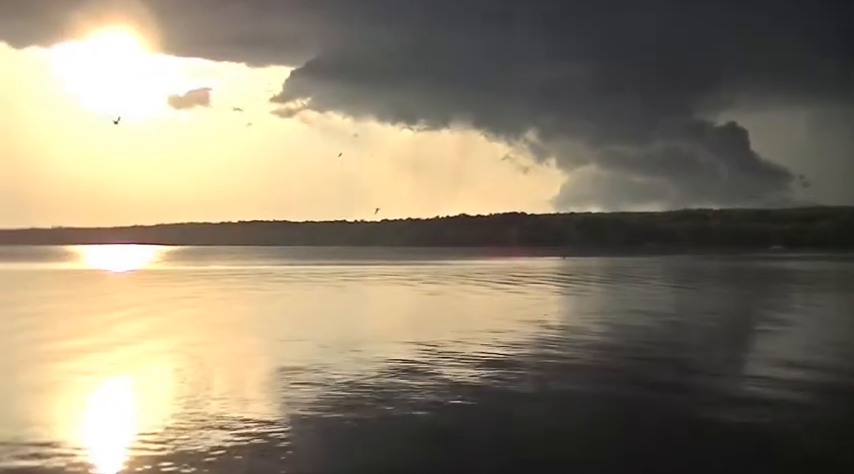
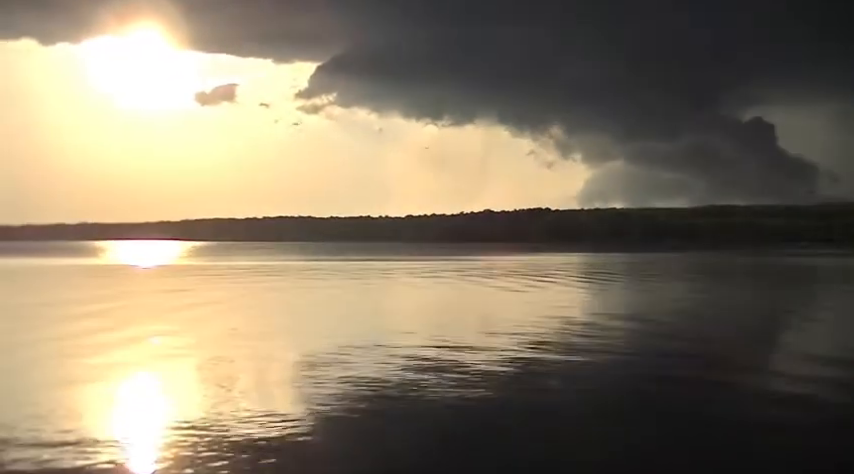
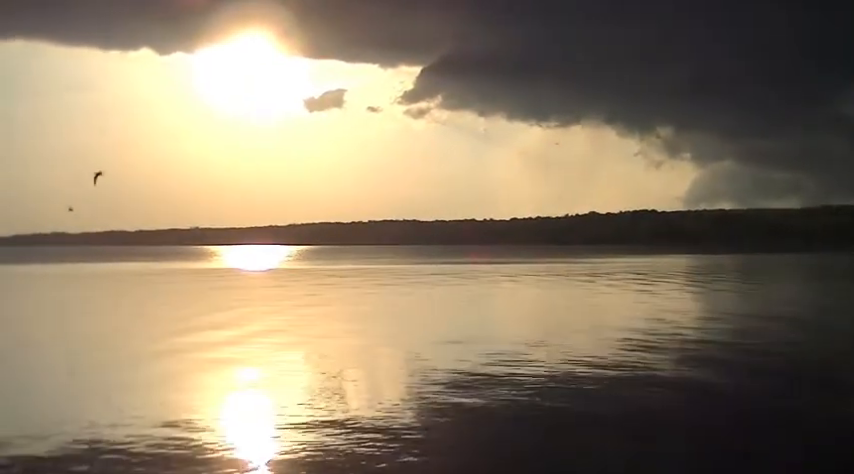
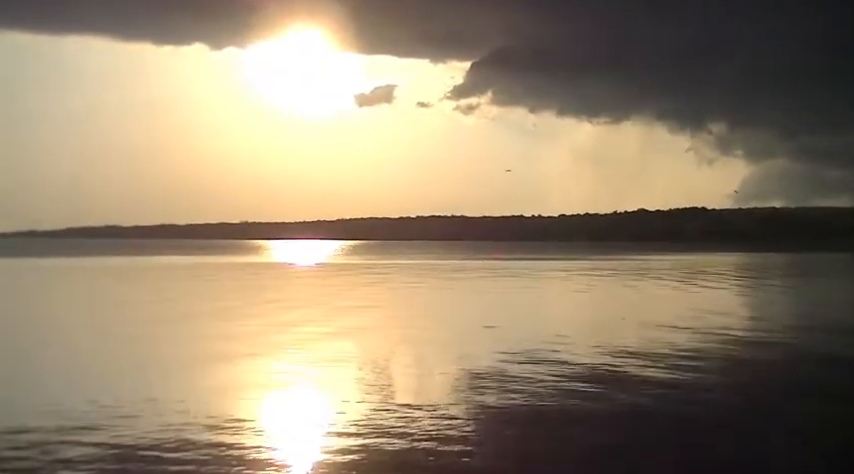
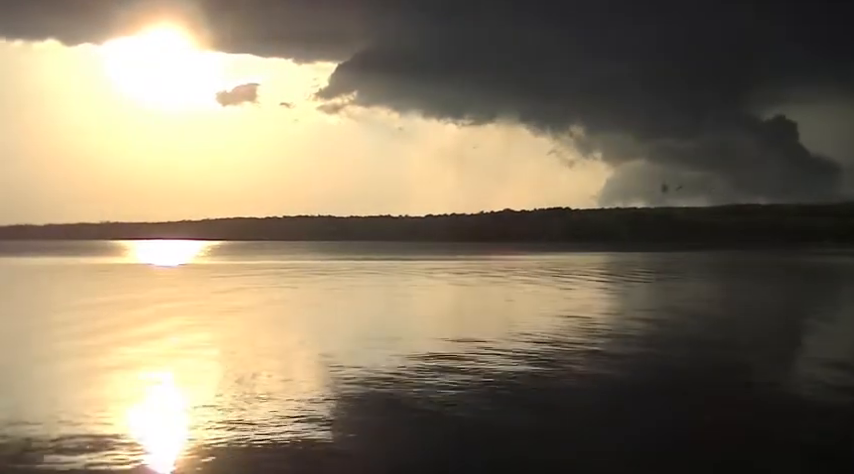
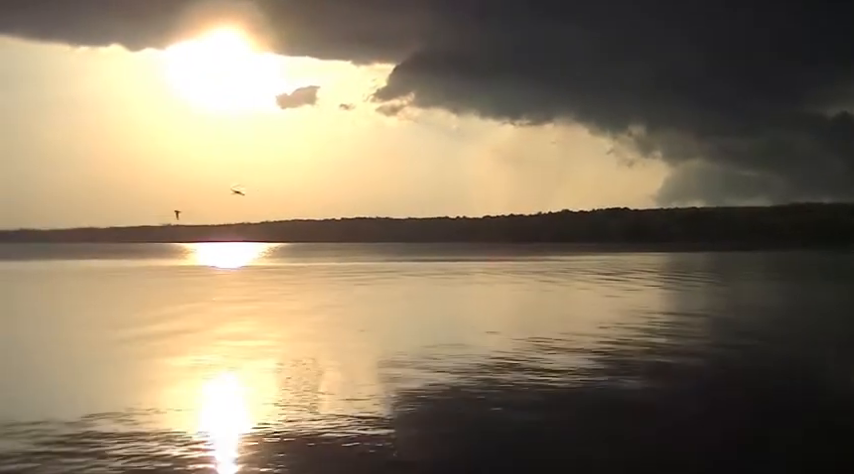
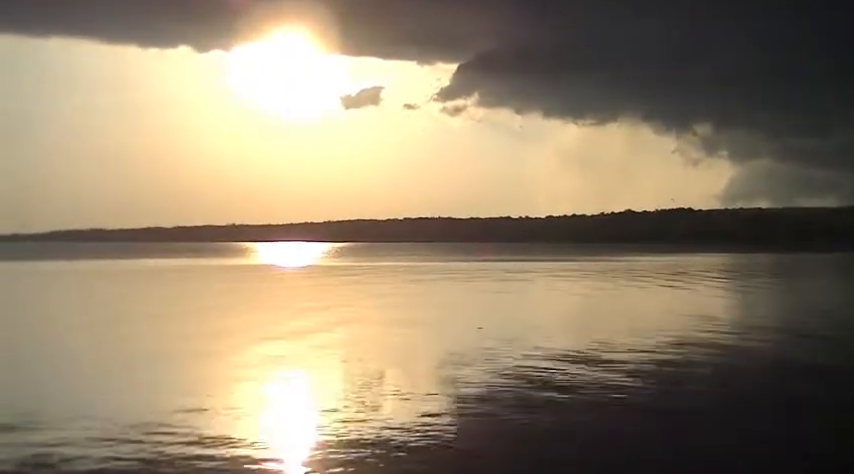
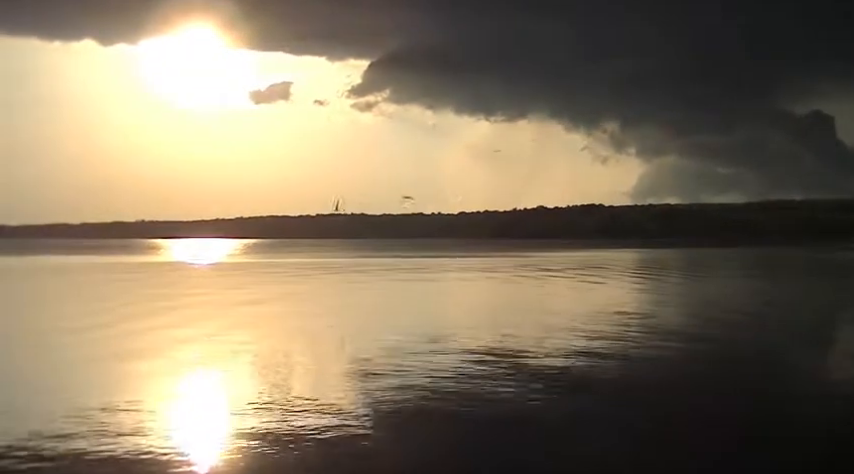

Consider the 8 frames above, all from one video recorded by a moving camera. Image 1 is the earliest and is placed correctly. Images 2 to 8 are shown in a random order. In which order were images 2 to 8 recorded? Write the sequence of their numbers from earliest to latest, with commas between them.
2, 5, 8, 6, 3, 7, 4
